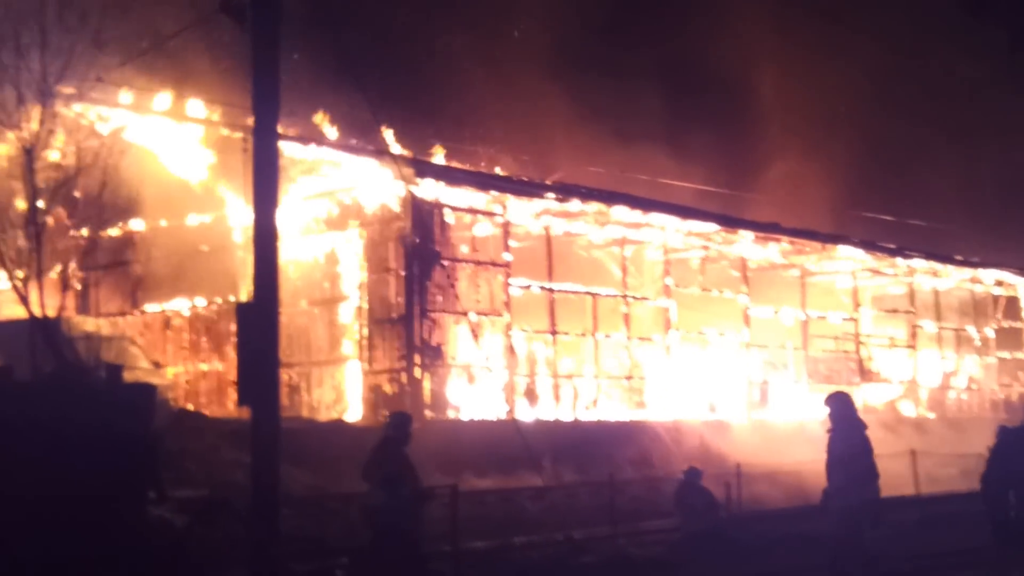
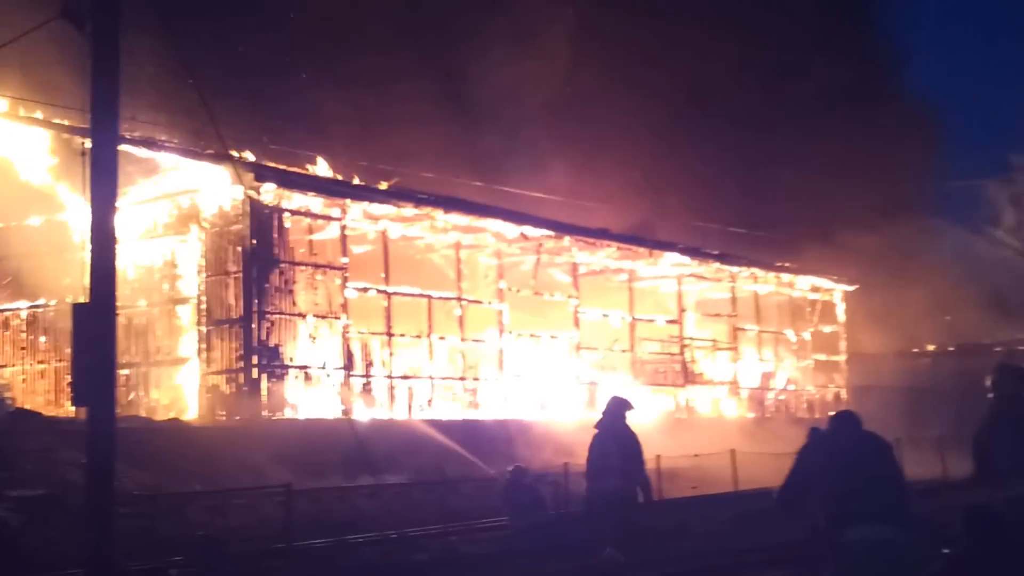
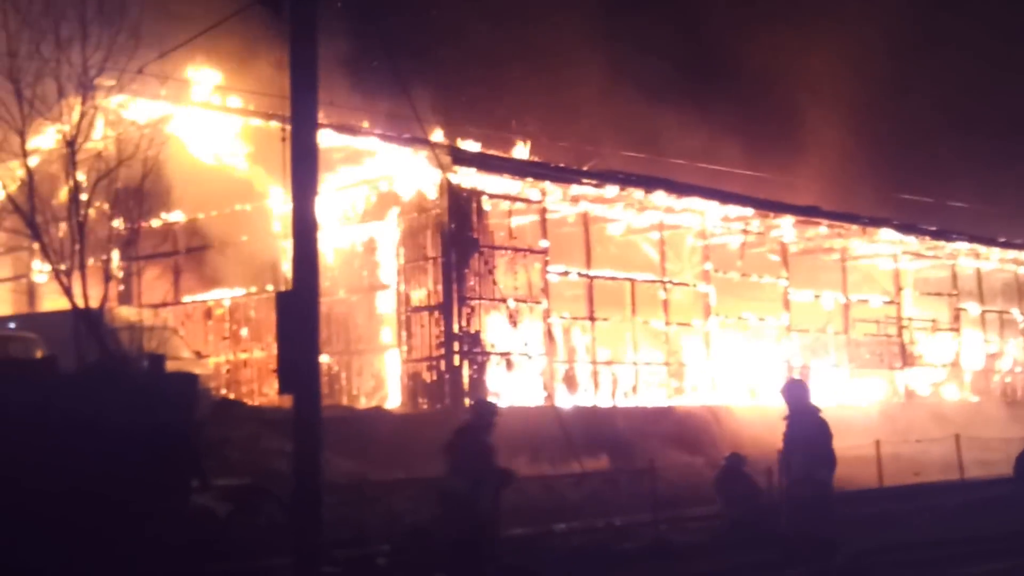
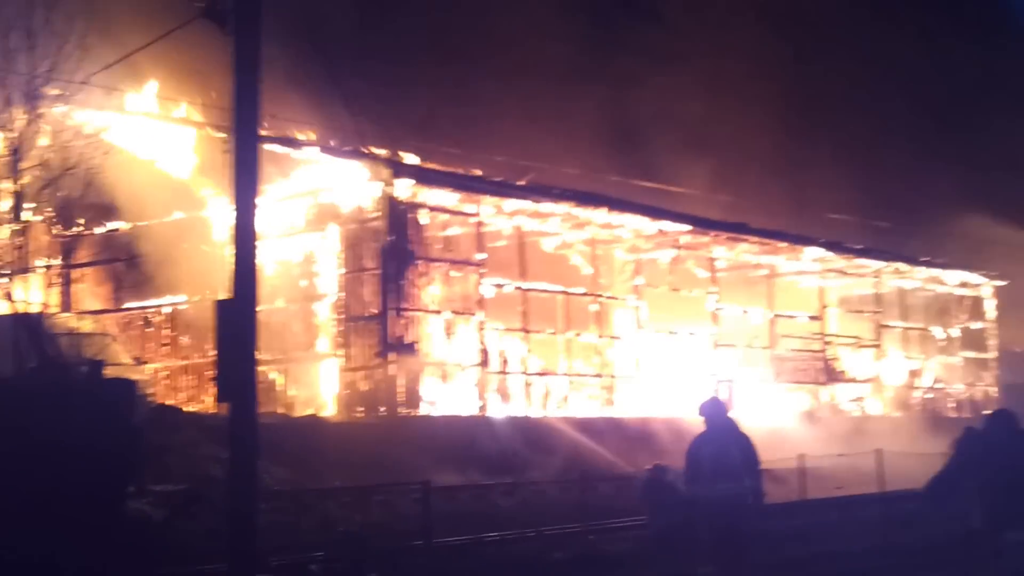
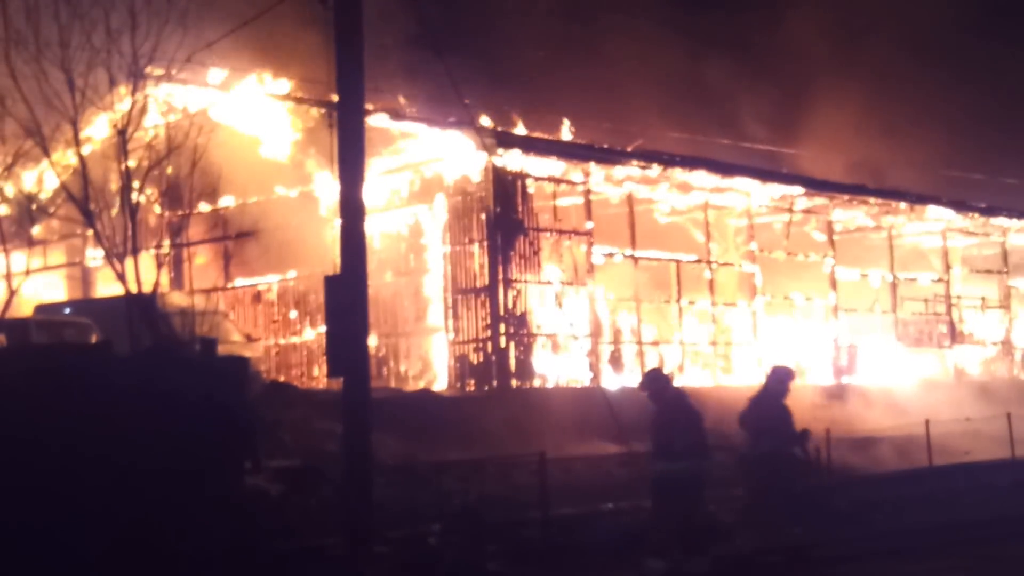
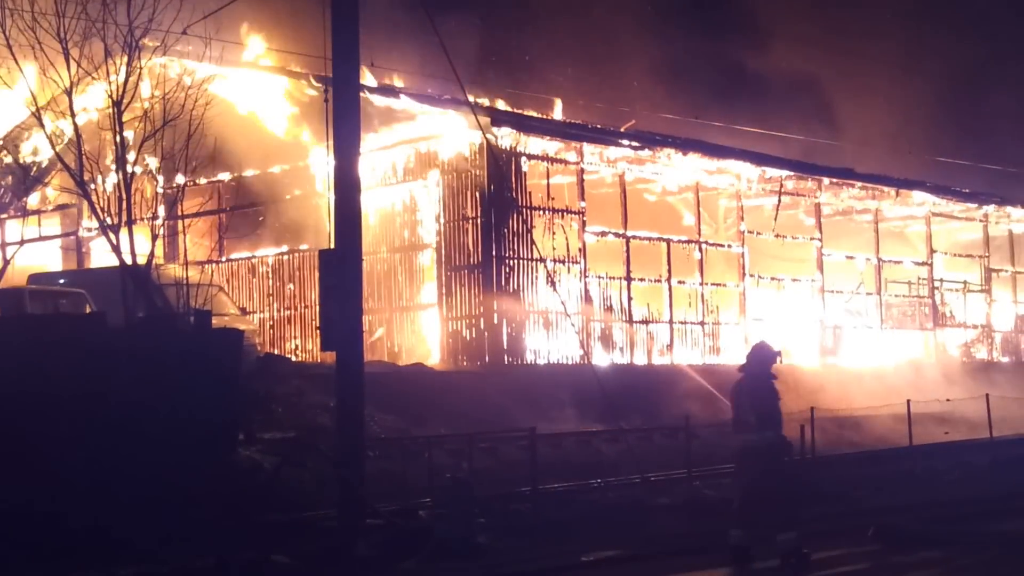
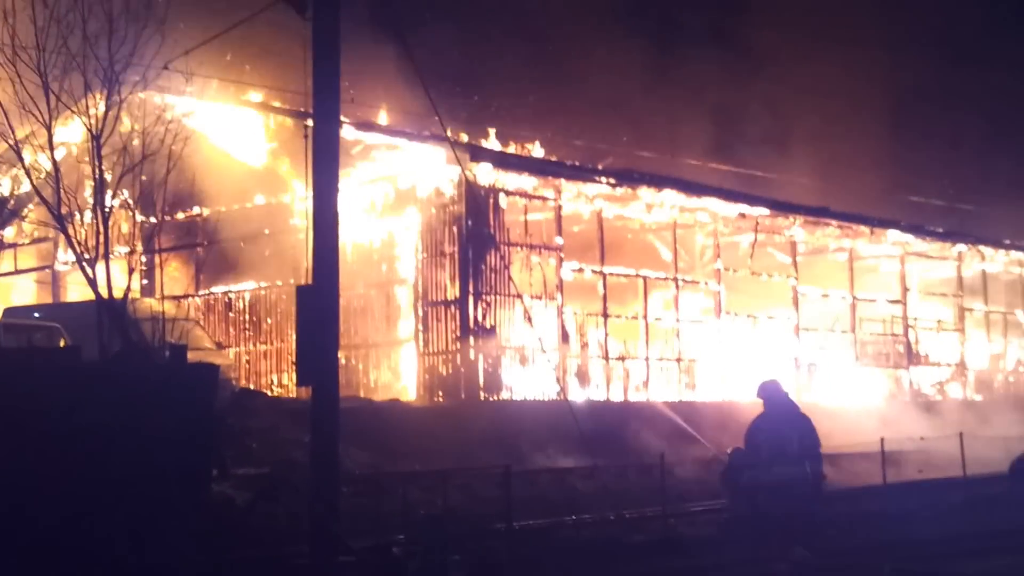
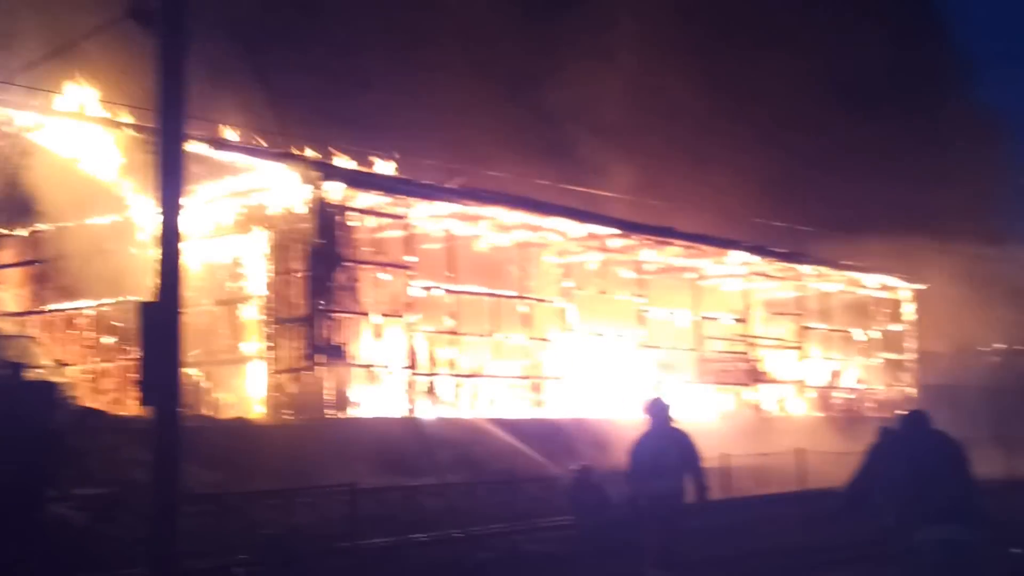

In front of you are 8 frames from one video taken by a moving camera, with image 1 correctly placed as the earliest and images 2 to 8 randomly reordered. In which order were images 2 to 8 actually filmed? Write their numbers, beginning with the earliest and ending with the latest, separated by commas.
3, 5, 6, 7, 4, 8, 2
